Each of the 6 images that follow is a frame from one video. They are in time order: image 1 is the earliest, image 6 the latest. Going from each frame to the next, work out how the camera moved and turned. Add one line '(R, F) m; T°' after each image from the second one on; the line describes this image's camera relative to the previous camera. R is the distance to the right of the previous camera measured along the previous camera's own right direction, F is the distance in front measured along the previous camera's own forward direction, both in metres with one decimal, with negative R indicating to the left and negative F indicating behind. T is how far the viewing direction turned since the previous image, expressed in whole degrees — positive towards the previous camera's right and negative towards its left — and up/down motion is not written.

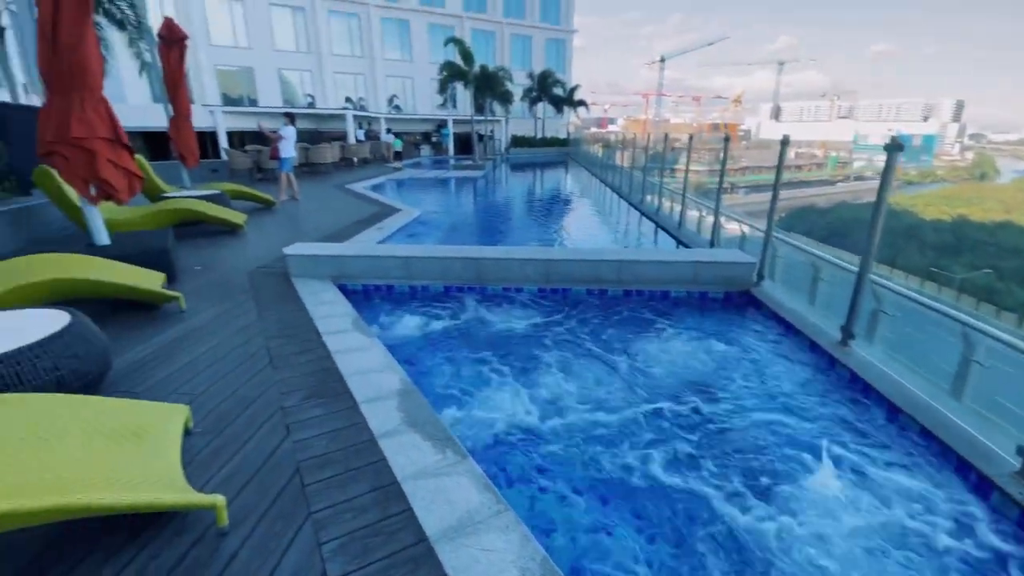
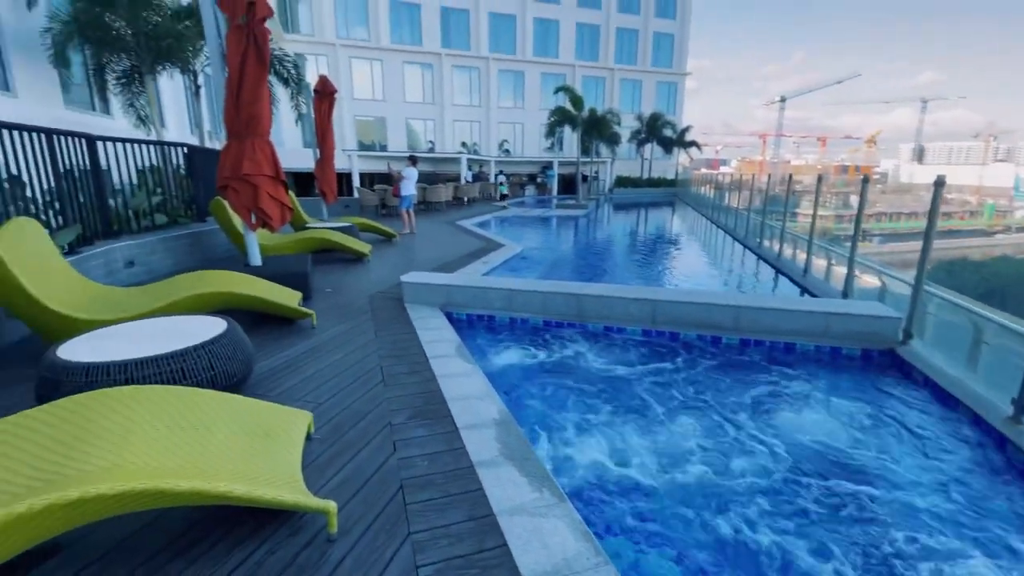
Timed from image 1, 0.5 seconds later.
(-0.1, 0.0) m; -12°
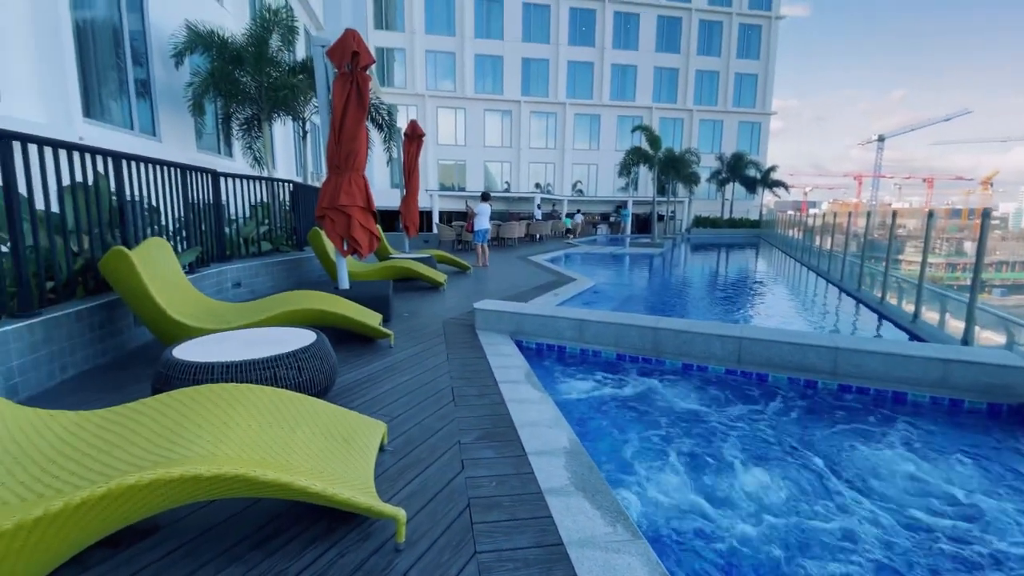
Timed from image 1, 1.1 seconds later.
(0.0, 0.0) m; -9°
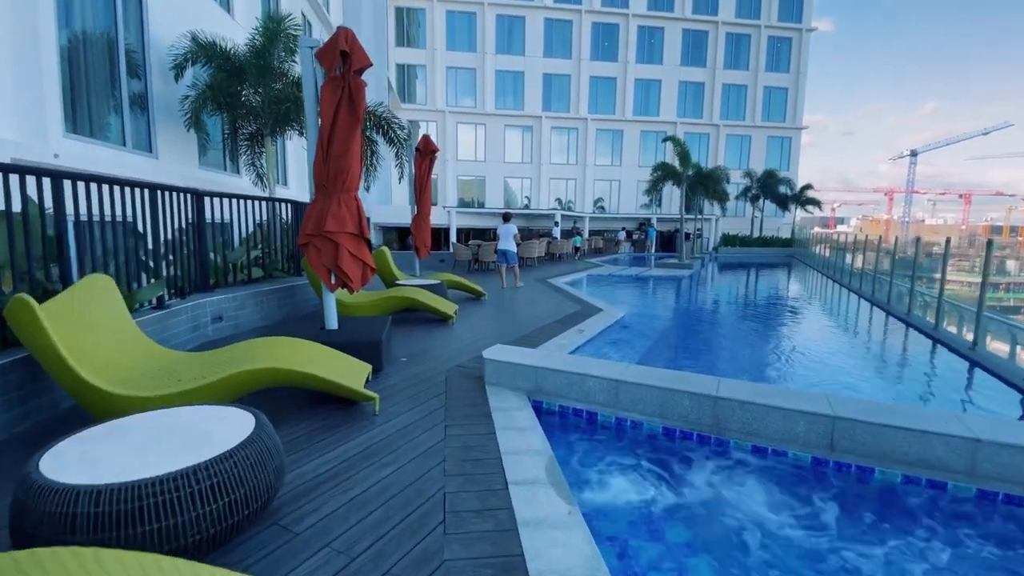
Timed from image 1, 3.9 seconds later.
(0.0, +0.8) m; -2°
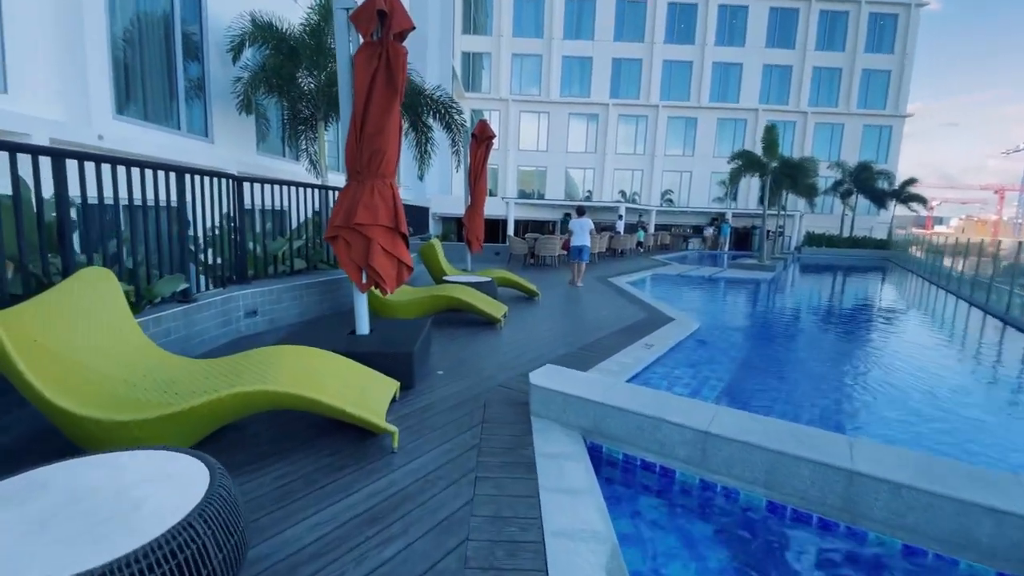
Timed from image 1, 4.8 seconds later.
(0.0, +0.7) m; -7°
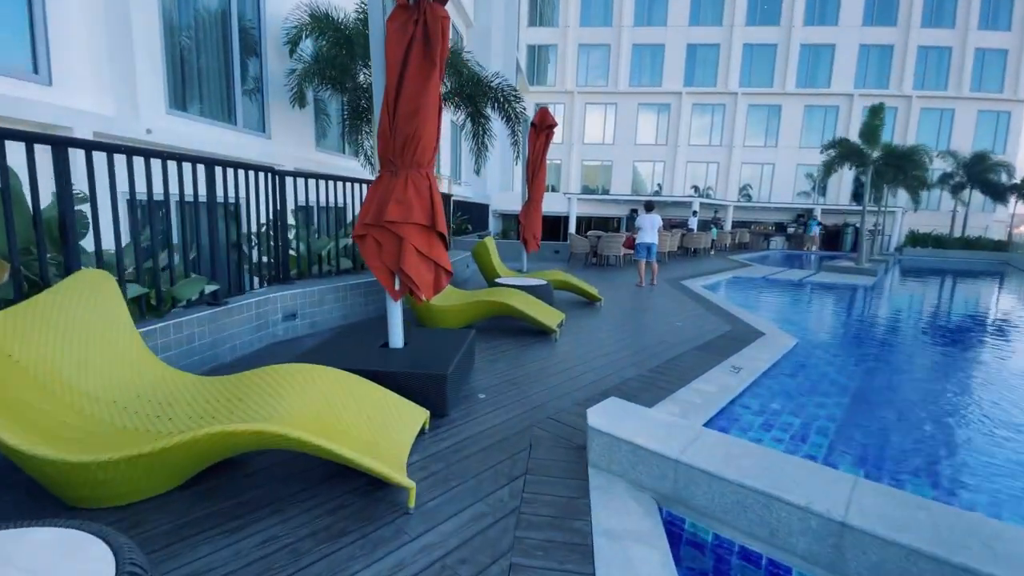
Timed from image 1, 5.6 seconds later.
(0.0, +0.6) m; -7°
